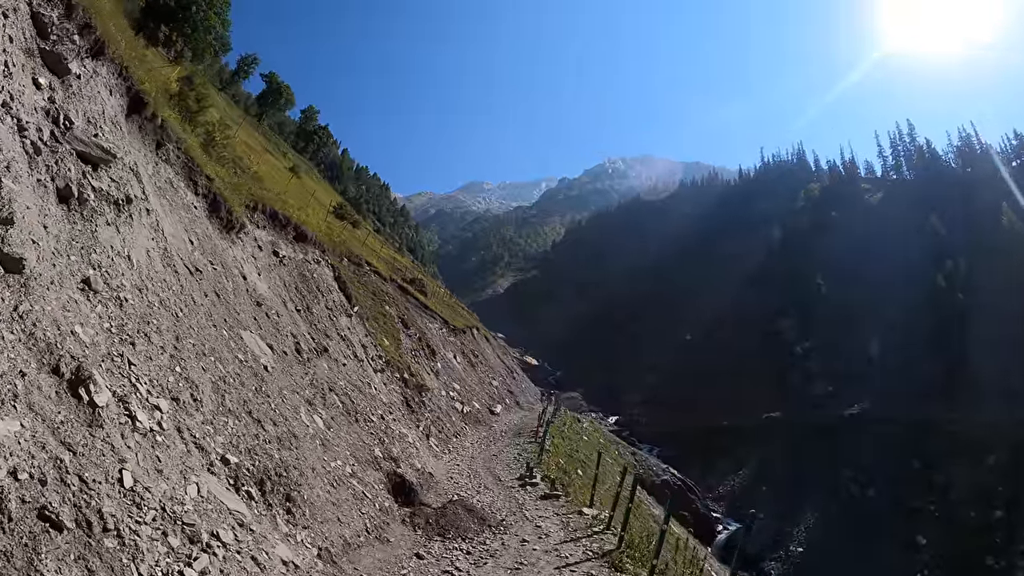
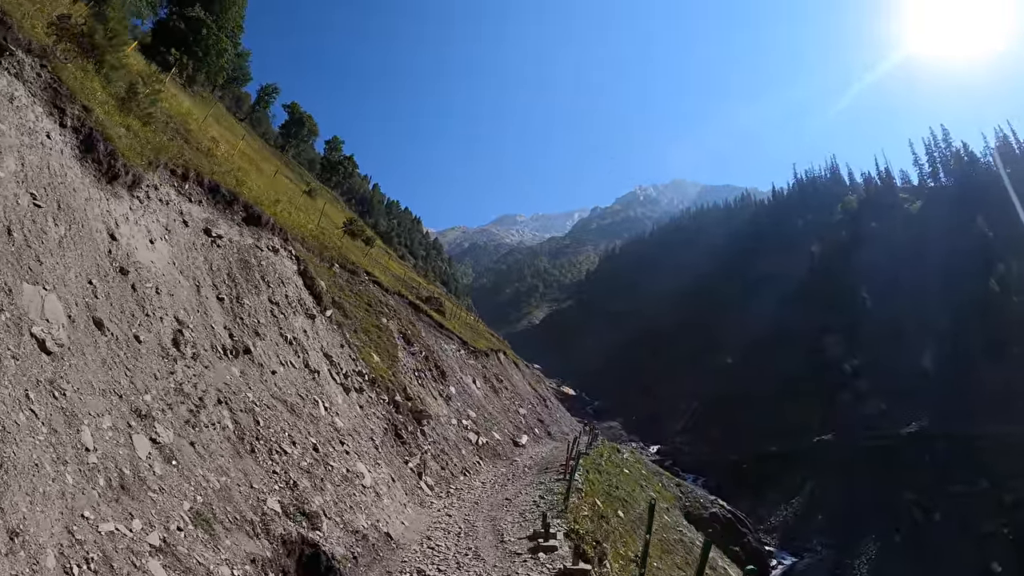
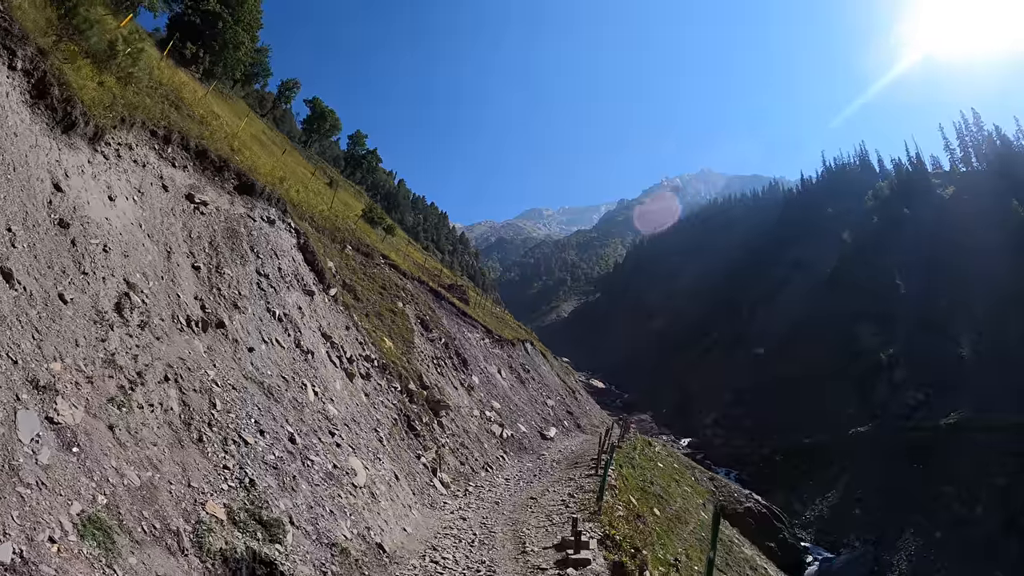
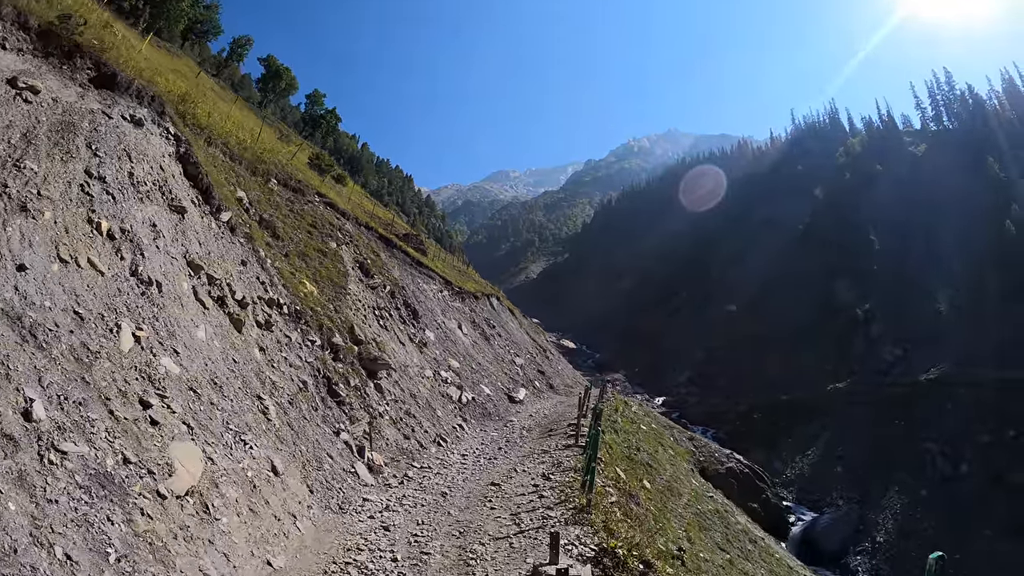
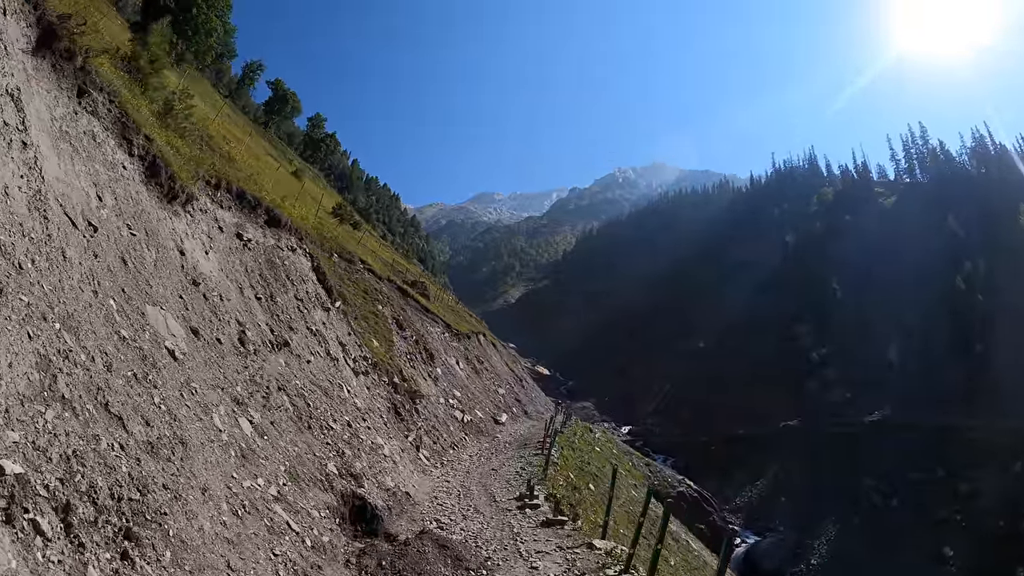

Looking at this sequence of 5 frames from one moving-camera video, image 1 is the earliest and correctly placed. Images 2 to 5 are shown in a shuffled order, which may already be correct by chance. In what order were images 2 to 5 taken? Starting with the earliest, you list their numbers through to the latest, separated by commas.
5, 2, 3, 4
